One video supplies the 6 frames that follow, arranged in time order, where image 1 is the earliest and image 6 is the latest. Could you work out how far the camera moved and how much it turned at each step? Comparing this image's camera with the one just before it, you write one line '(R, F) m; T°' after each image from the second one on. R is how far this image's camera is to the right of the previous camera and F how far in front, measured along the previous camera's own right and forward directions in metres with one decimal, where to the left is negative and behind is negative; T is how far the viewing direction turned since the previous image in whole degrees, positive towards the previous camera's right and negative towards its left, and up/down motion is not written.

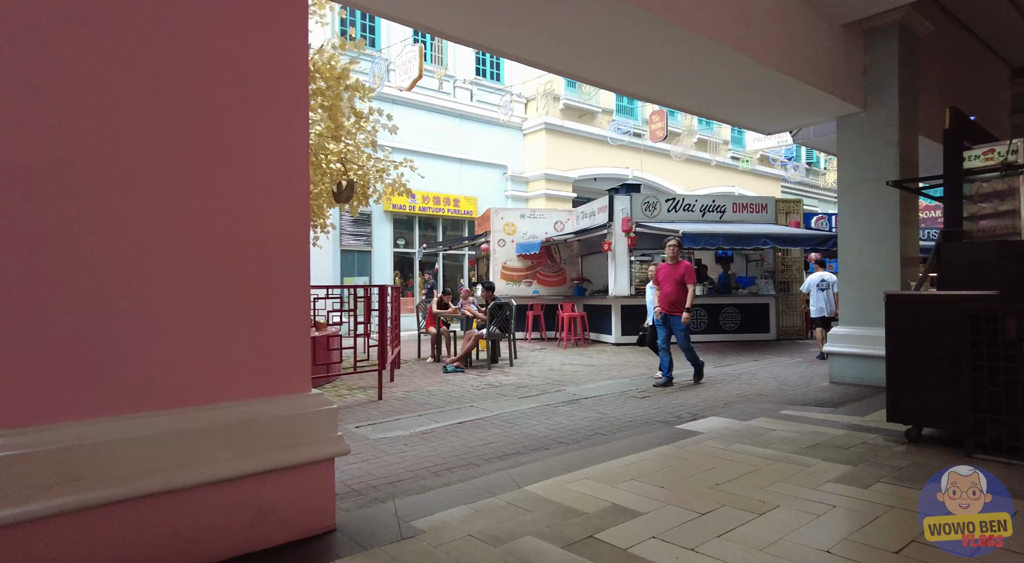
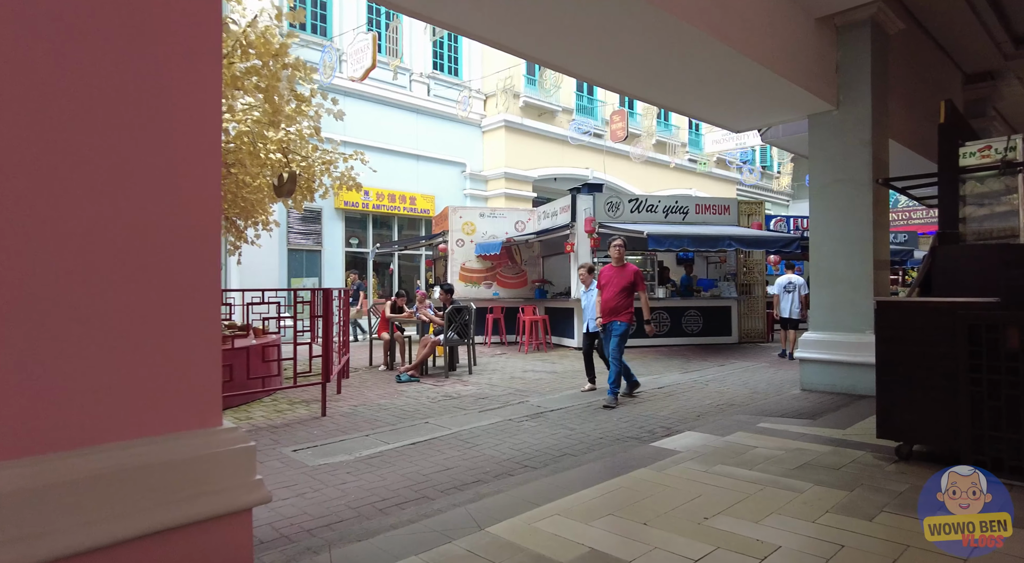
(0.0, +0.5) m; +4°
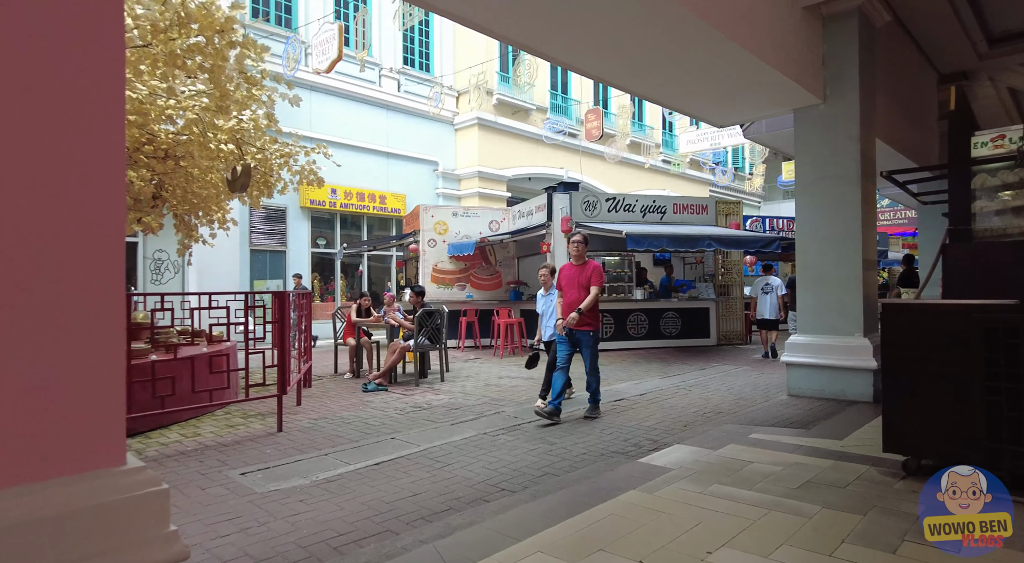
(0.0, +0.4) m; +3°
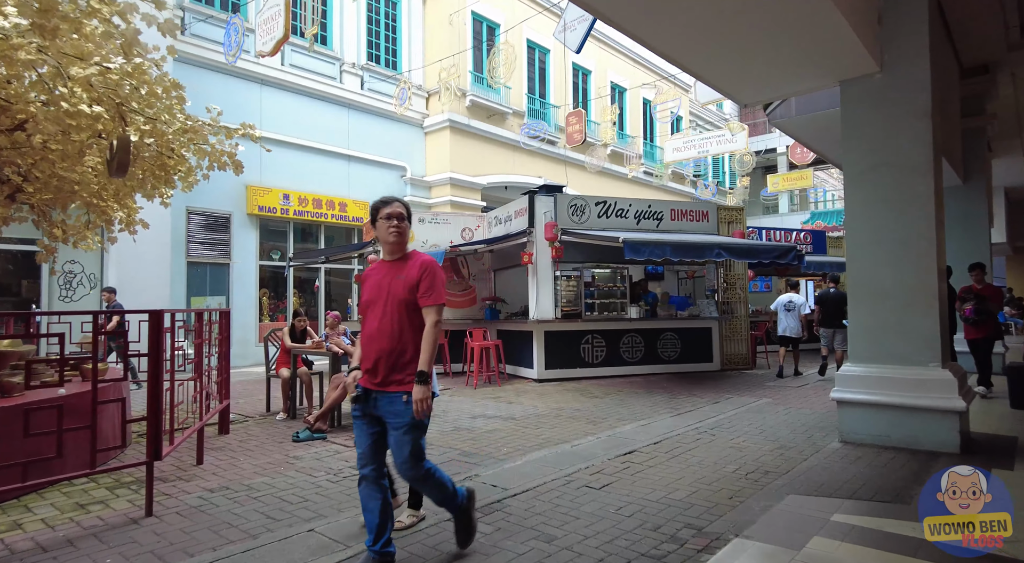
(0.0, +1.6) m; +3°
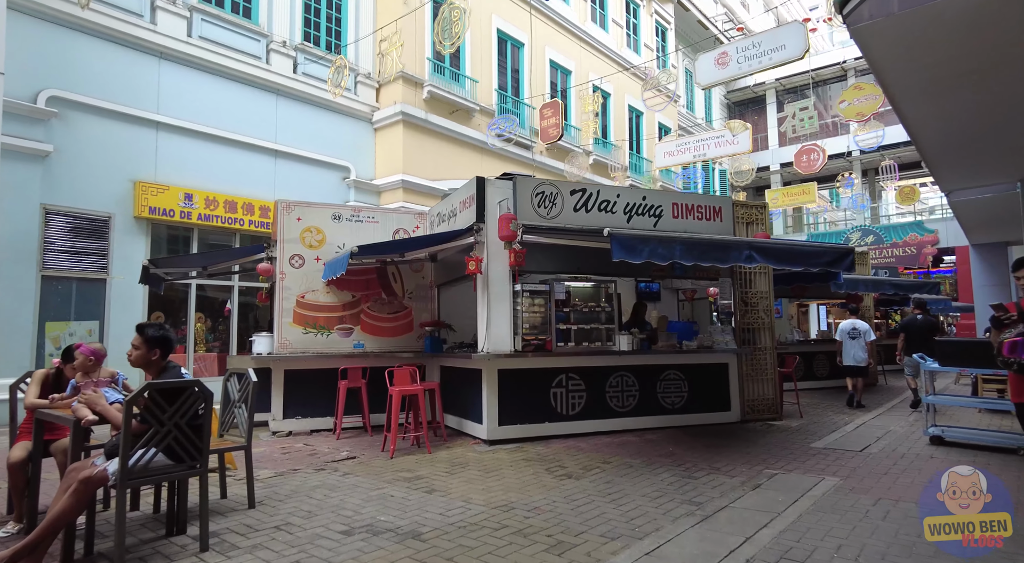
(+0.5, +2.8) m; +2°
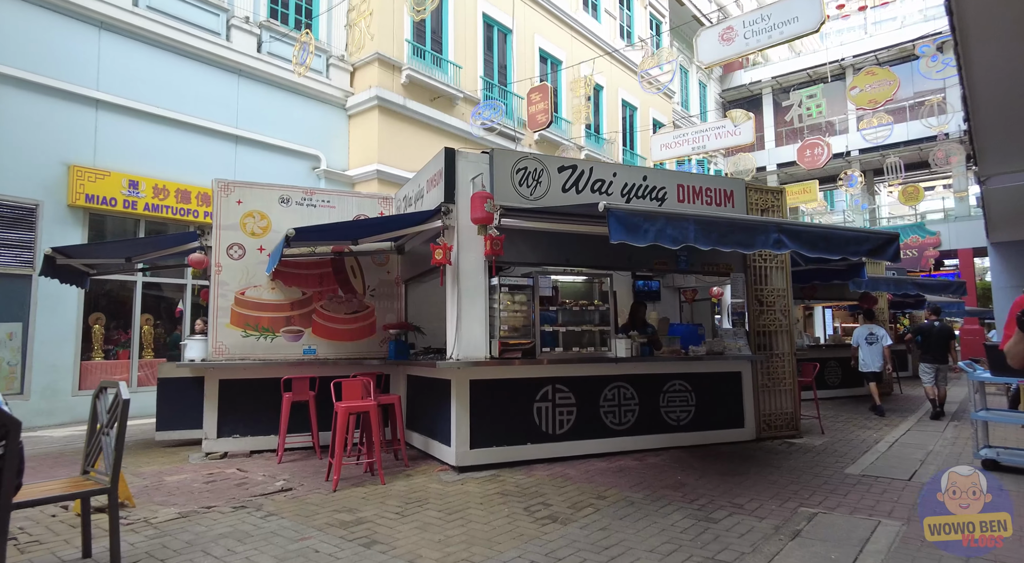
(+0.2, +1.1) m; +1°
